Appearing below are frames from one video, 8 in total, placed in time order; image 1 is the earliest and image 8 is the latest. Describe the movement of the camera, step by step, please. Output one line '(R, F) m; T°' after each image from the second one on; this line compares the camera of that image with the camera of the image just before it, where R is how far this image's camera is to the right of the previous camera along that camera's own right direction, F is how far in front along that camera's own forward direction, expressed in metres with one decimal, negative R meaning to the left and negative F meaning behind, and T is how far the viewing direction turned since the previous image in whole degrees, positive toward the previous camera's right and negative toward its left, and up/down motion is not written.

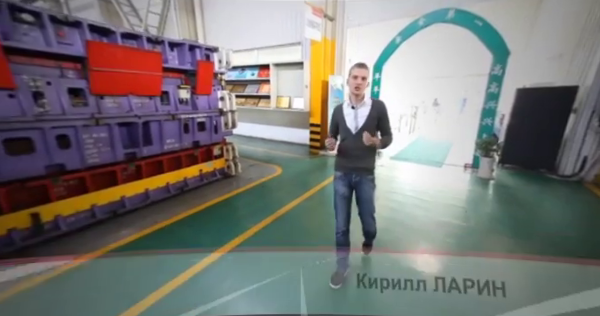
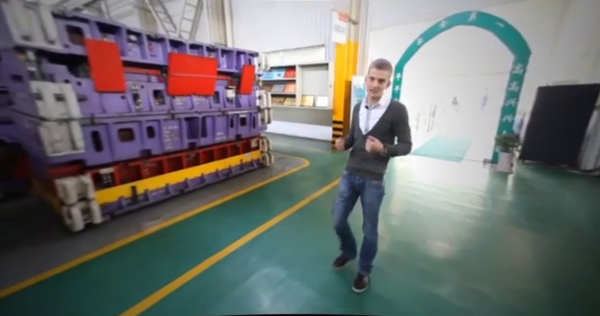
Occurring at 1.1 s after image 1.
(-0.3, -0.7) m; -4°
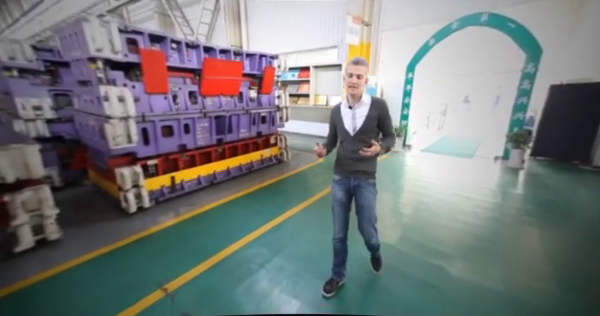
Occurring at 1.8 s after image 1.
(-0.2, -0.4) m; -2°
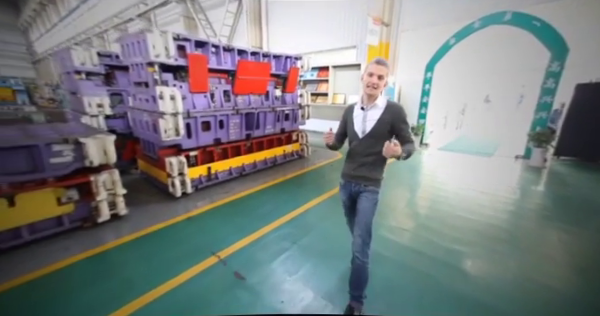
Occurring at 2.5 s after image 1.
(-0.2, -0.4) m; -3°
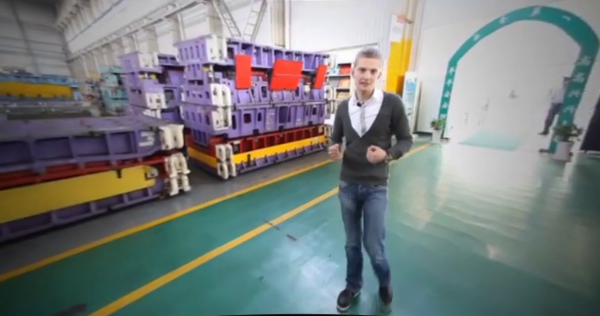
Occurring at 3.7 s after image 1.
(-0.3, -0.5) m; -3°
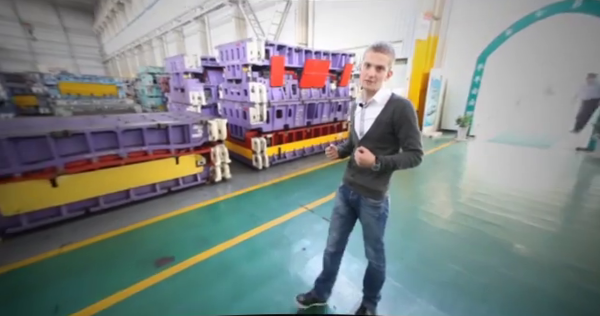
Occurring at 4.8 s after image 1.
(-0.2, -0.4) m; -4°
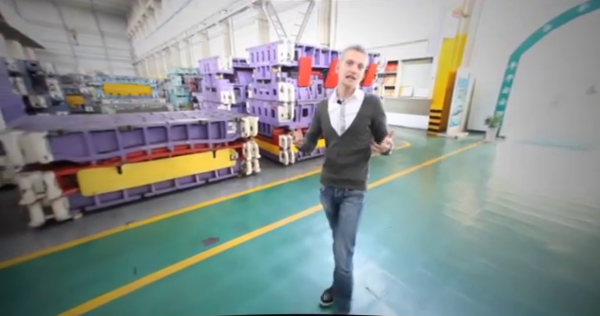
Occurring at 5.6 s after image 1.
(-0.1, -0.2) m; -4°
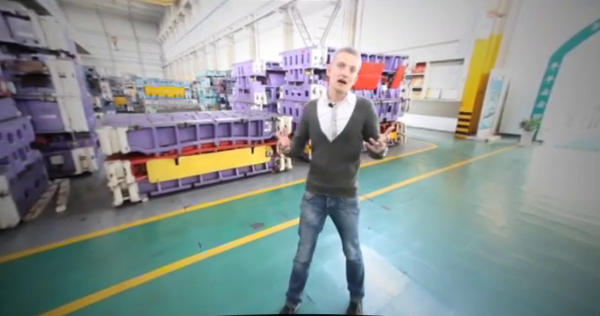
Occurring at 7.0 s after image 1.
(-0.2, -0.2) m; -4°
